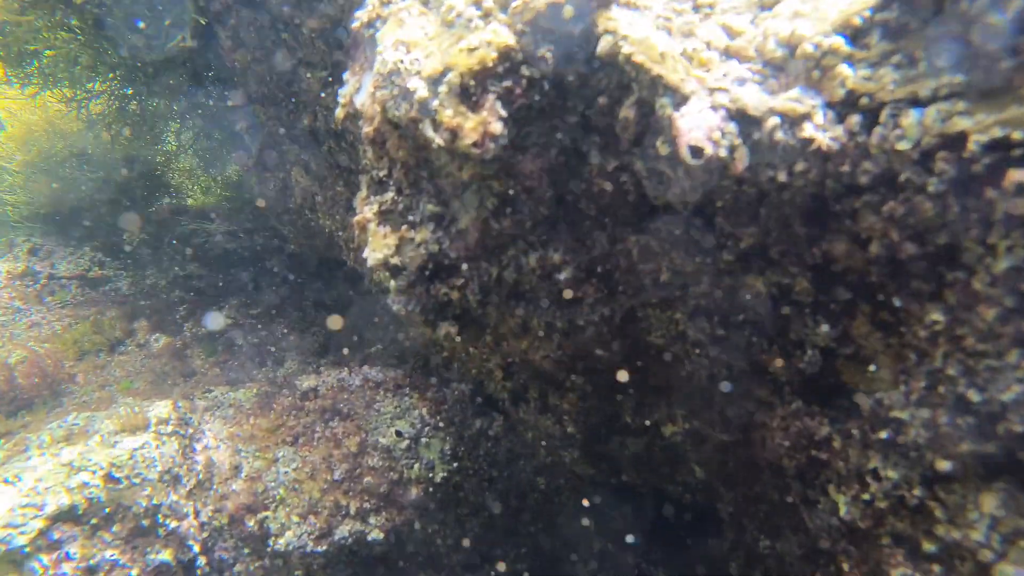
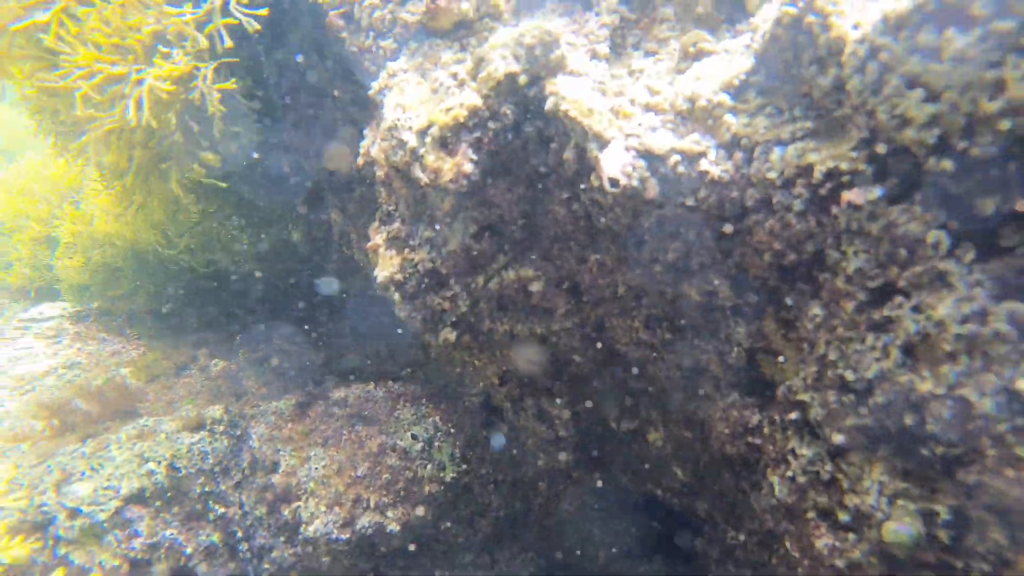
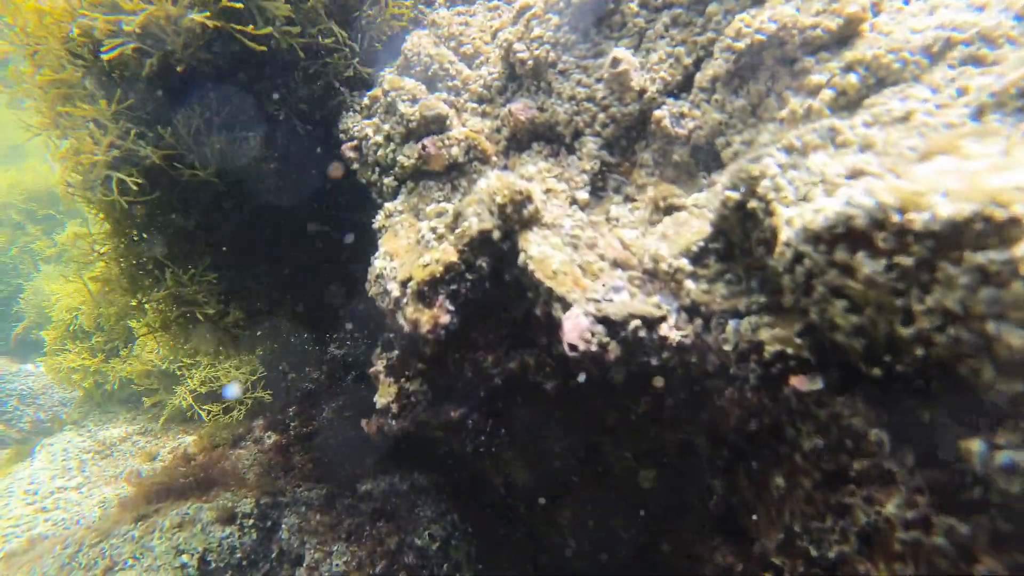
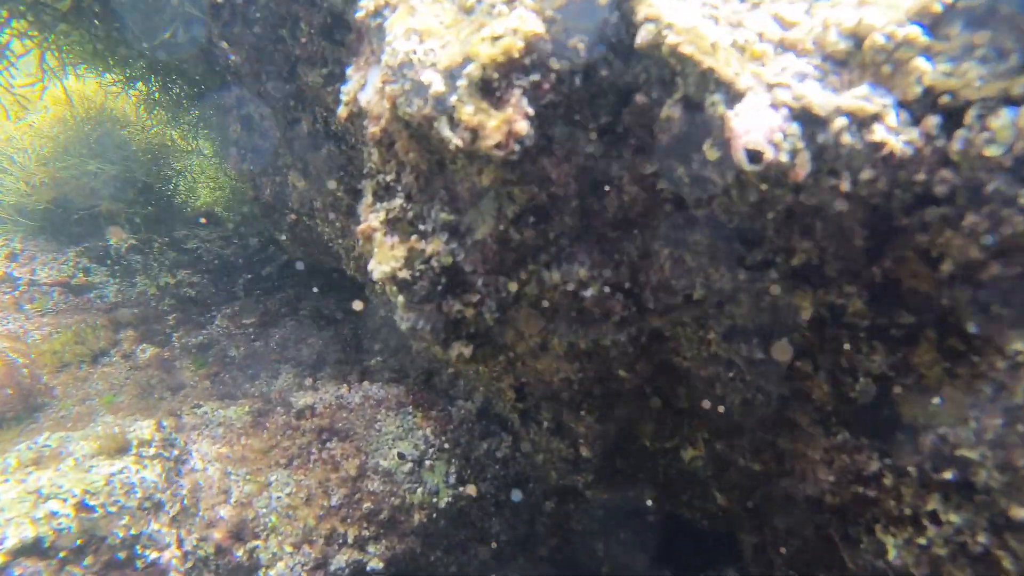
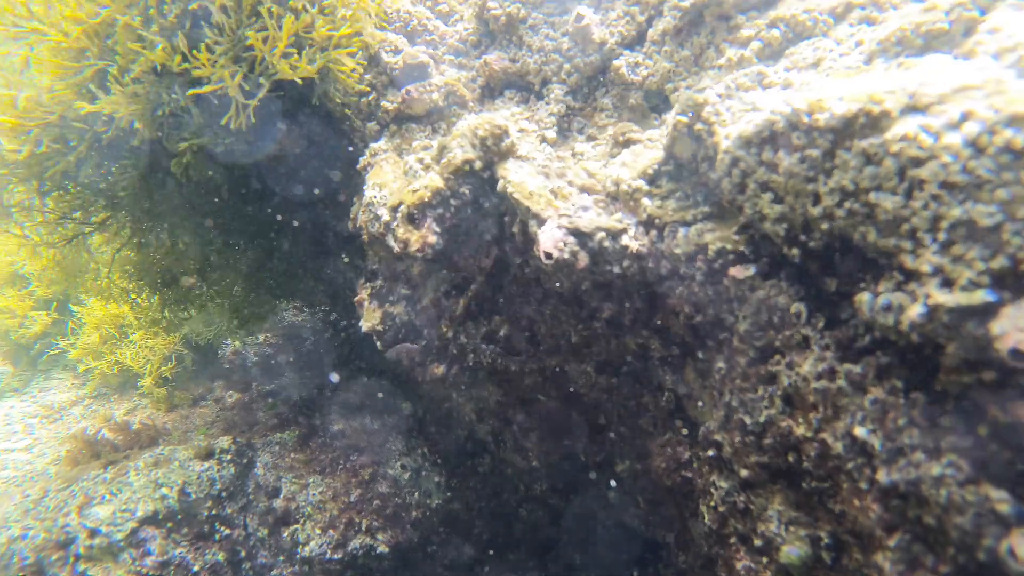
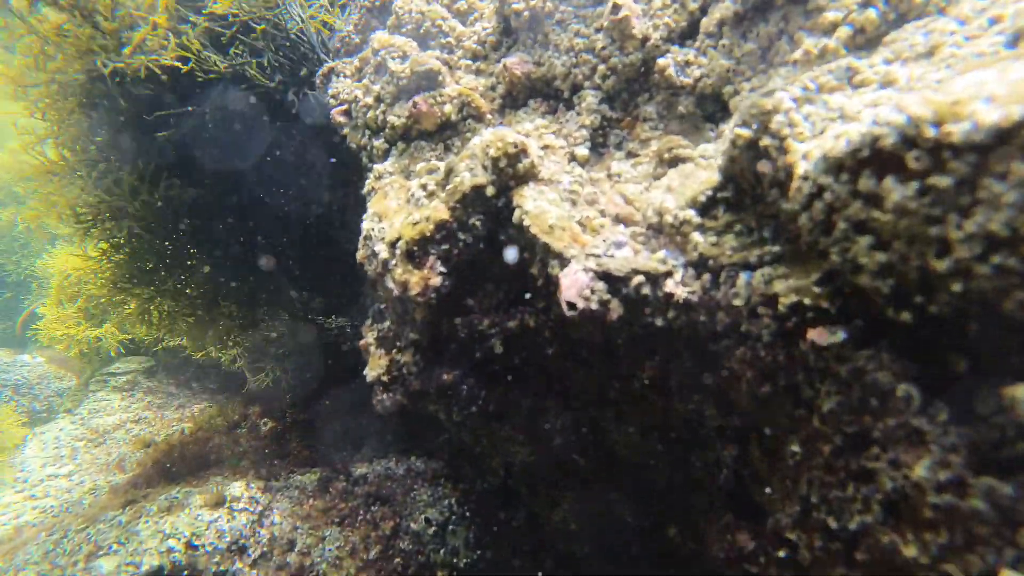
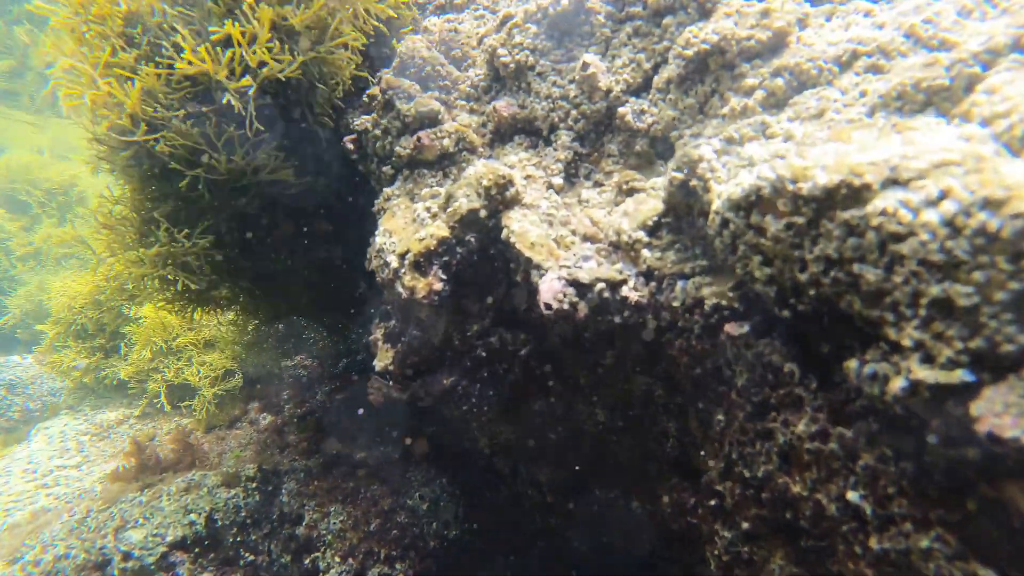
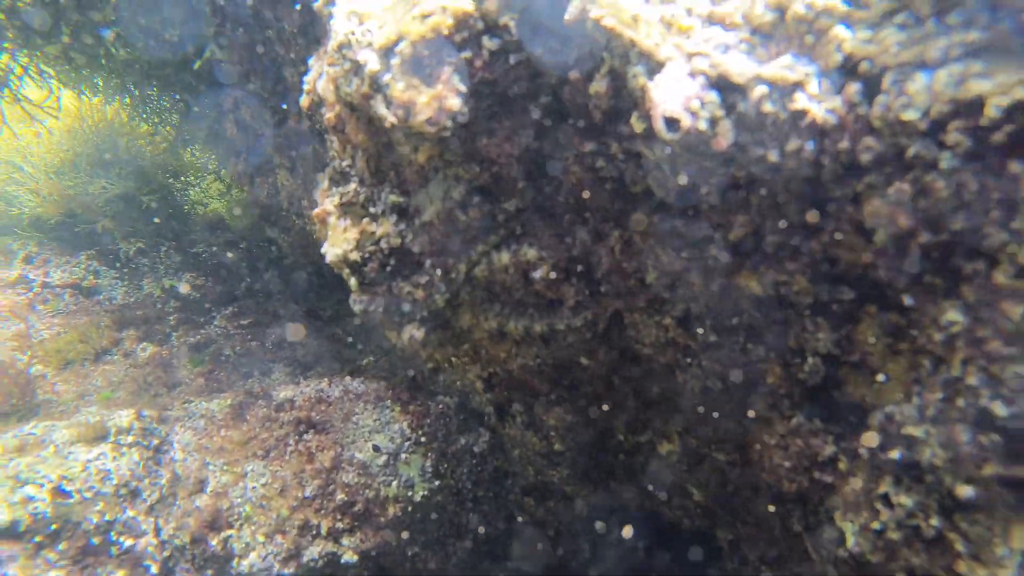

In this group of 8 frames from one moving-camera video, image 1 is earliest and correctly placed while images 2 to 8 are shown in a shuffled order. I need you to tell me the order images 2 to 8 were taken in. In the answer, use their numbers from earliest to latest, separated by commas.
4, 8, 2, 5, 7, 3, 6
